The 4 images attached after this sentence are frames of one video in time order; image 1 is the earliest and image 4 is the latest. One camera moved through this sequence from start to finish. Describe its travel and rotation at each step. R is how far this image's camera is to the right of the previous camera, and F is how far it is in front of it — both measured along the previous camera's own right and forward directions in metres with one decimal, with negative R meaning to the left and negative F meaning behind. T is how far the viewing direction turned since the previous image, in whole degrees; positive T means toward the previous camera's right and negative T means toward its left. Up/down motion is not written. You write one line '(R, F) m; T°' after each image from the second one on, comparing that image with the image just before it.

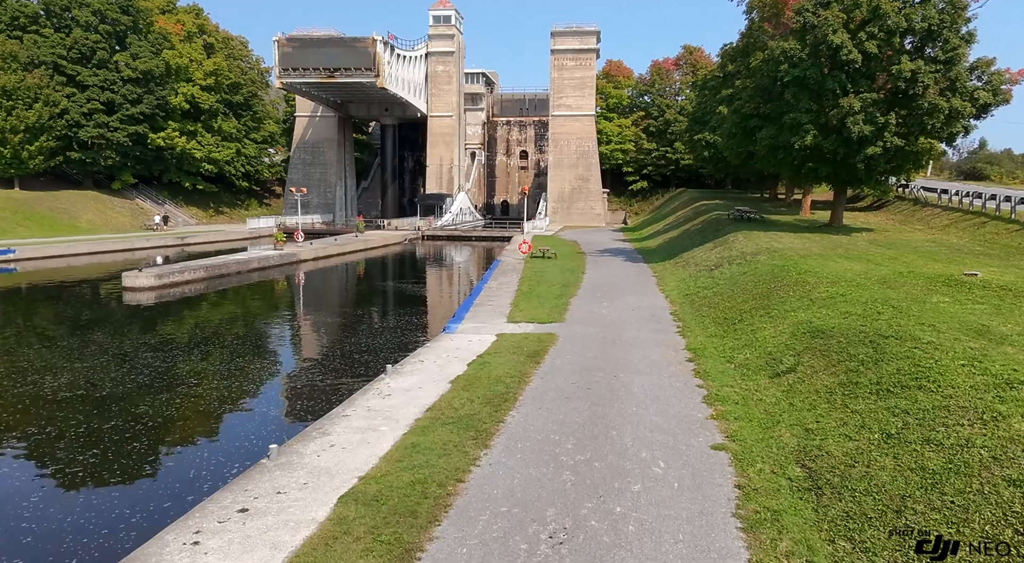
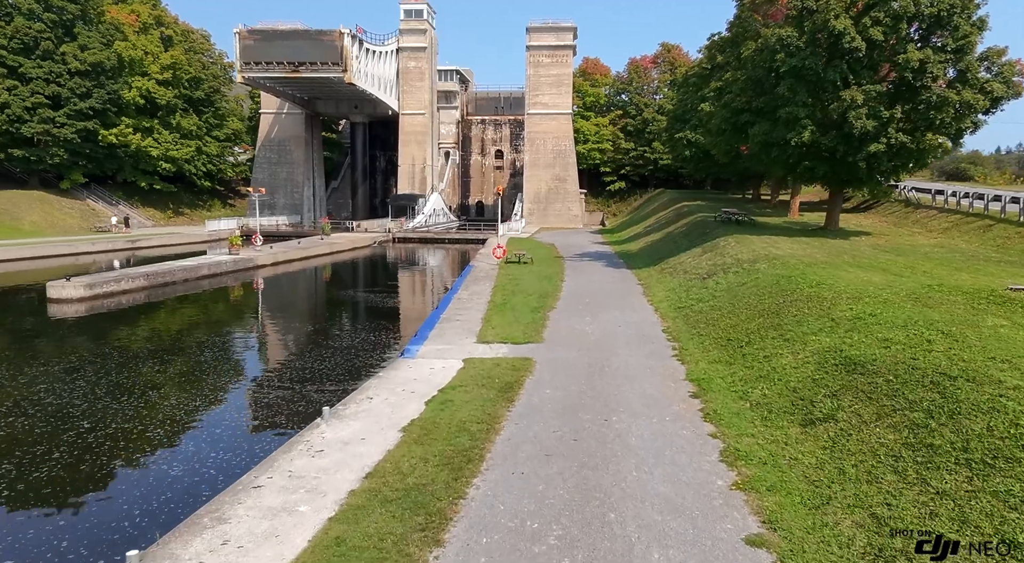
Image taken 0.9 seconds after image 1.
(+0.1, +1.8) m; +2°
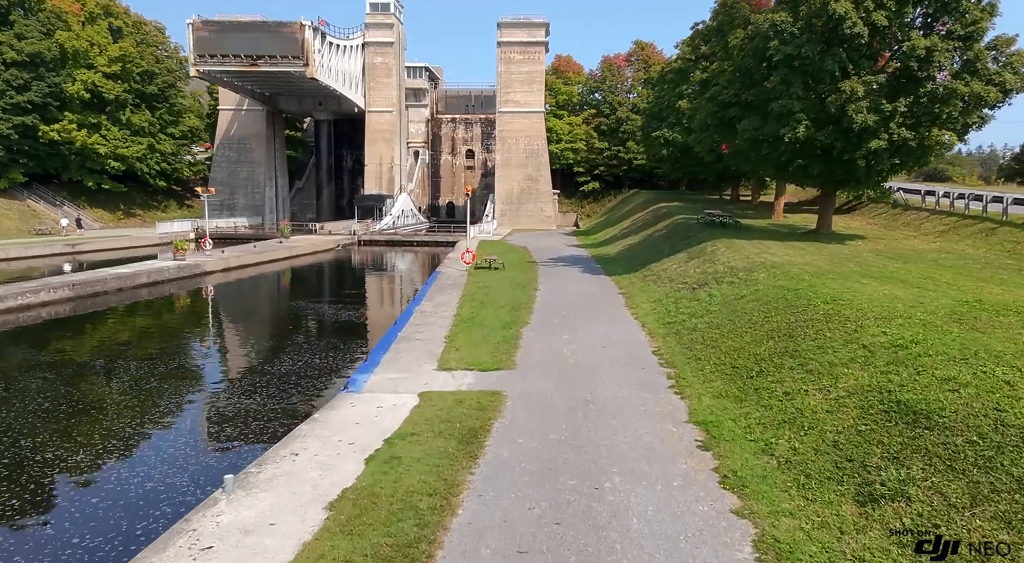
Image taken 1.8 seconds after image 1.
(+0.1, +1.8) m; +2°
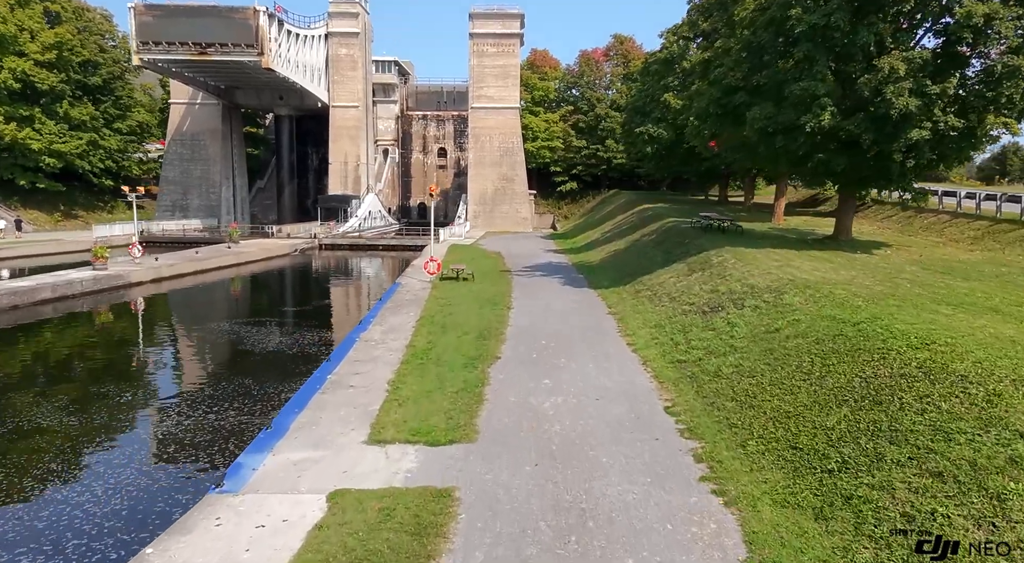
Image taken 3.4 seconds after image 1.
(+0.2, +3.0) m; +2°
